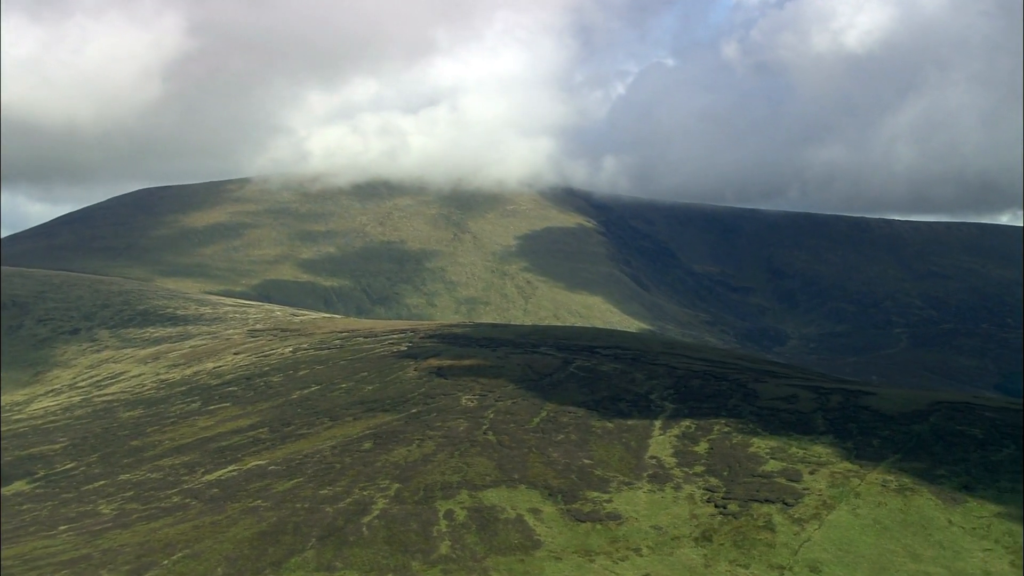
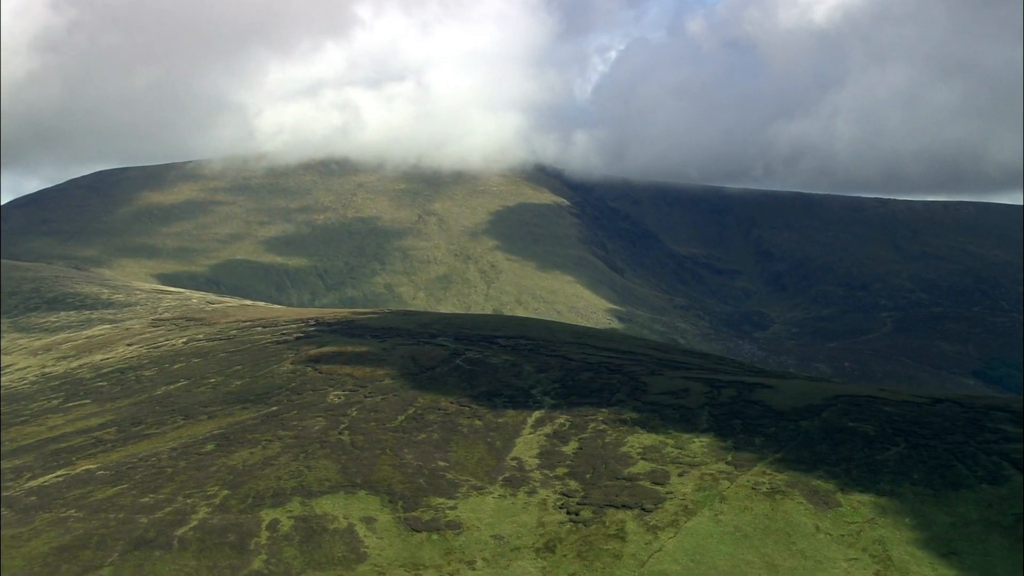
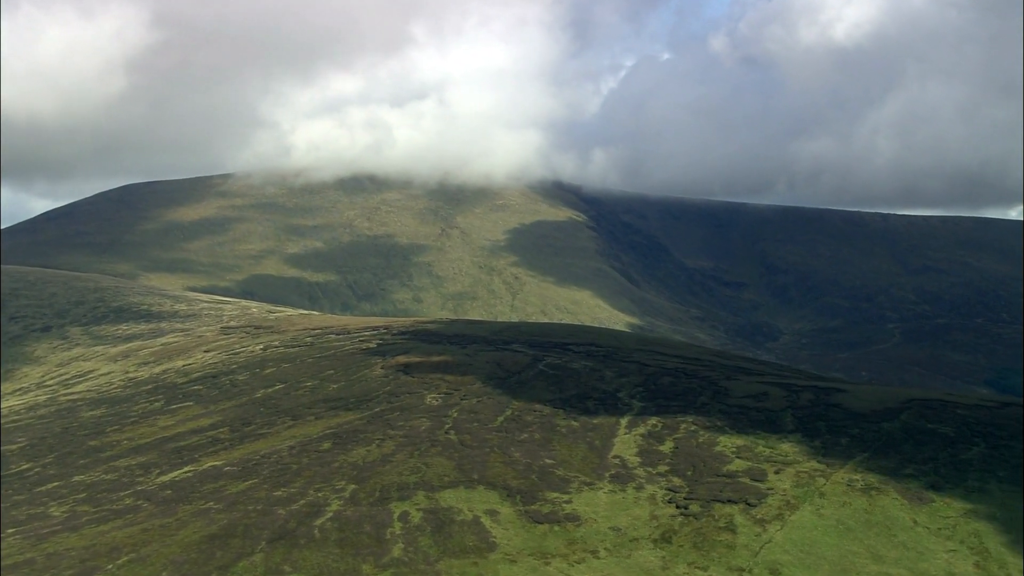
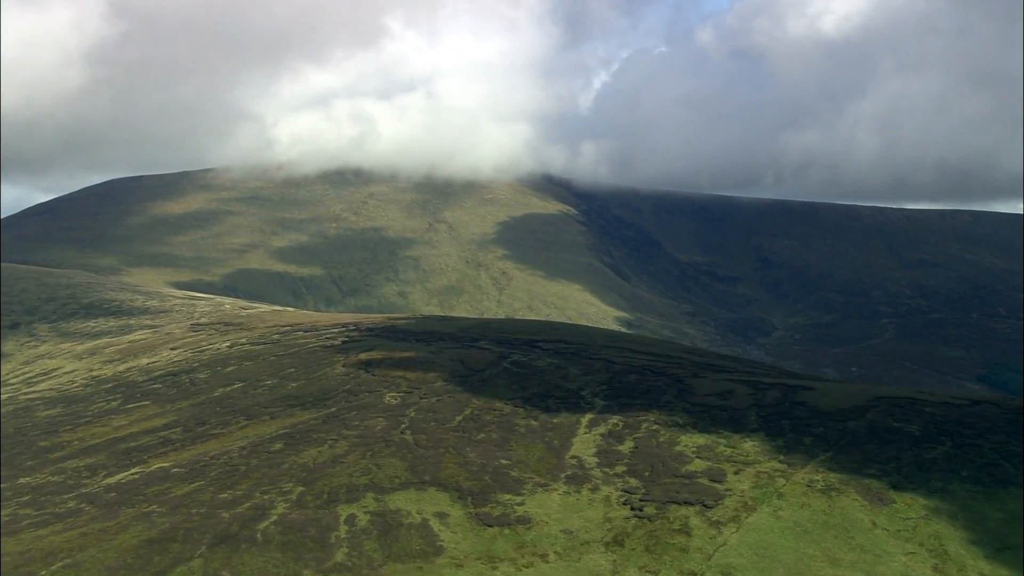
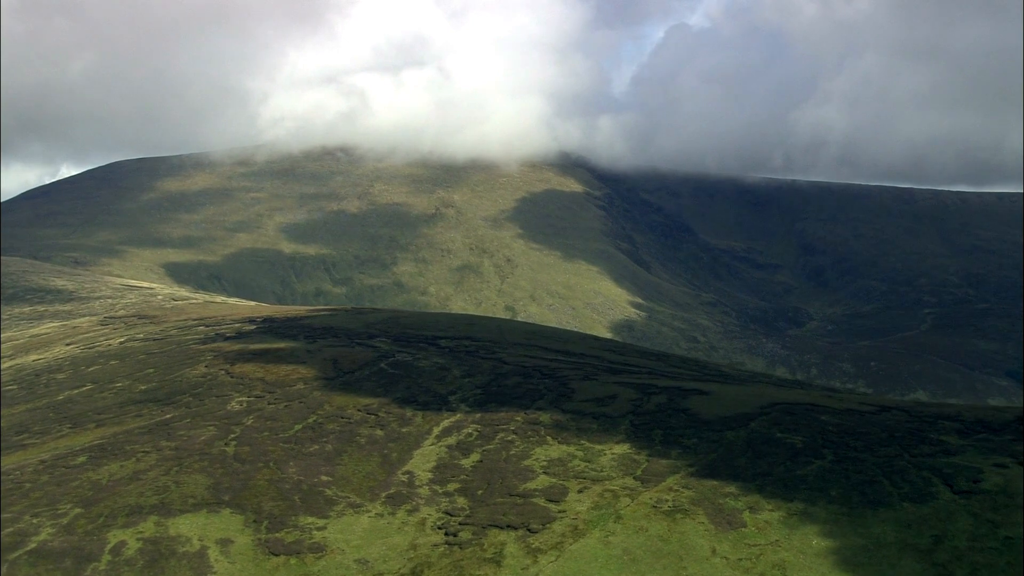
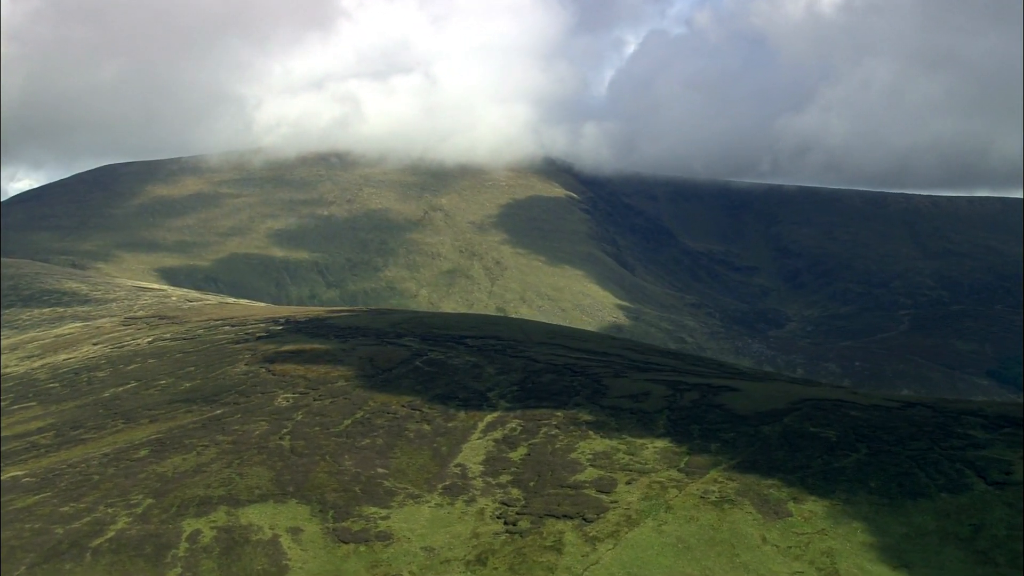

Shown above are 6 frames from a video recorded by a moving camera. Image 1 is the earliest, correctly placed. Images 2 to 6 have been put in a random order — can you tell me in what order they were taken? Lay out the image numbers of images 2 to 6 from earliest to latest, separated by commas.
3, 4, 2, 6, 5
